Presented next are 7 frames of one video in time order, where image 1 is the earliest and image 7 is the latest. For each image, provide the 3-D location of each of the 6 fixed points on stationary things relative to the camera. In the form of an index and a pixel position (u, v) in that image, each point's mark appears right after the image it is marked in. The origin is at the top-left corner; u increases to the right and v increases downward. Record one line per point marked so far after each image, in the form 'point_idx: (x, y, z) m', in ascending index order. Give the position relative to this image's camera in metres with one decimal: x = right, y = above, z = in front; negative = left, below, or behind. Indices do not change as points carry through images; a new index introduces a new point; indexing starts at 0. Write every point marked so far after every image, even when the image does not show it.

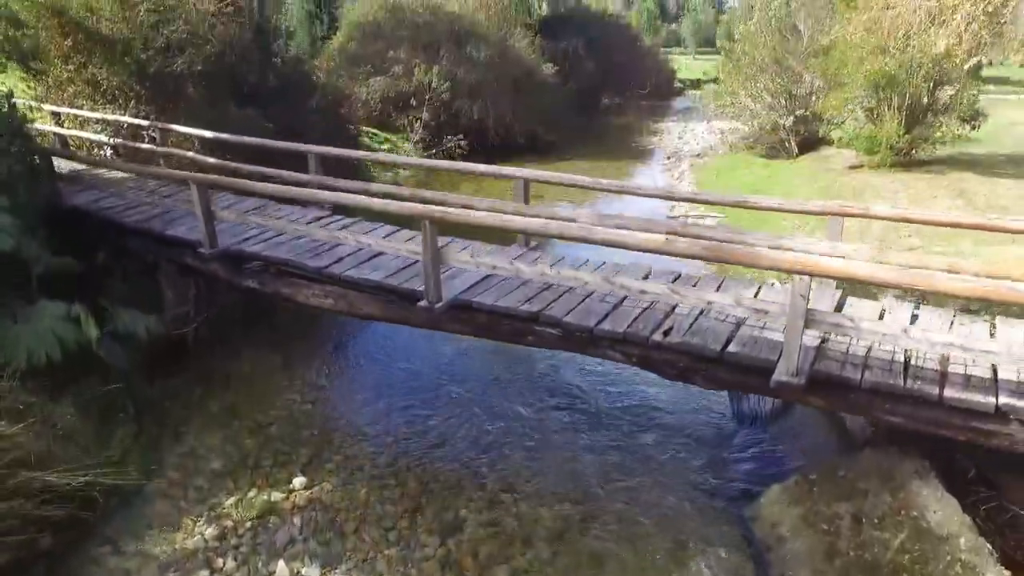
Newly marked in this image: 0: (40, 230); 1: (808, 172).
0: (-6.9, +0.9, +7.1) m
1: (+8.5, +3.3, +13.7) m
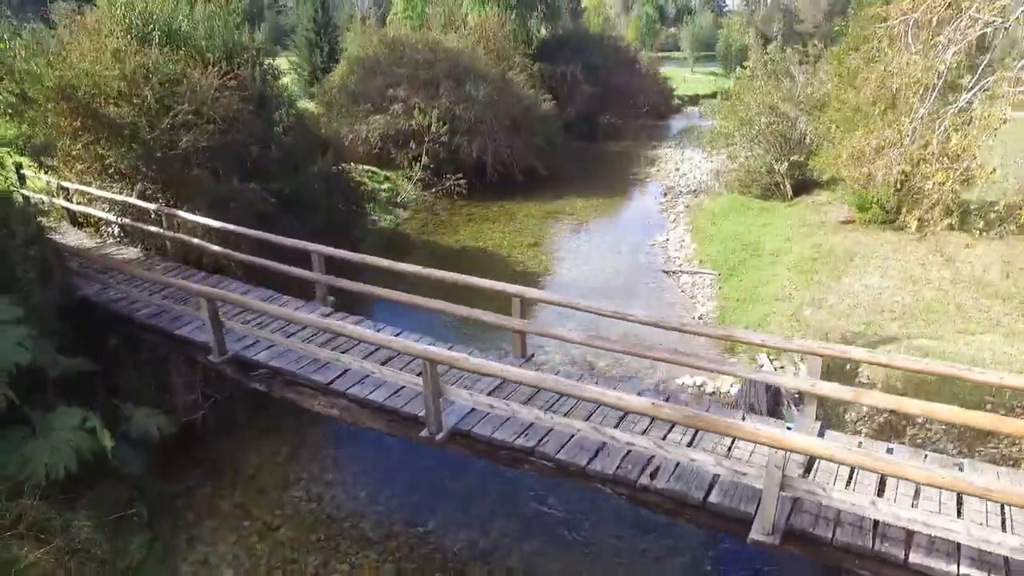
0: (-7.0, -0.6, +7.3) m
1: (+8.4, +1.9, +13.9) m
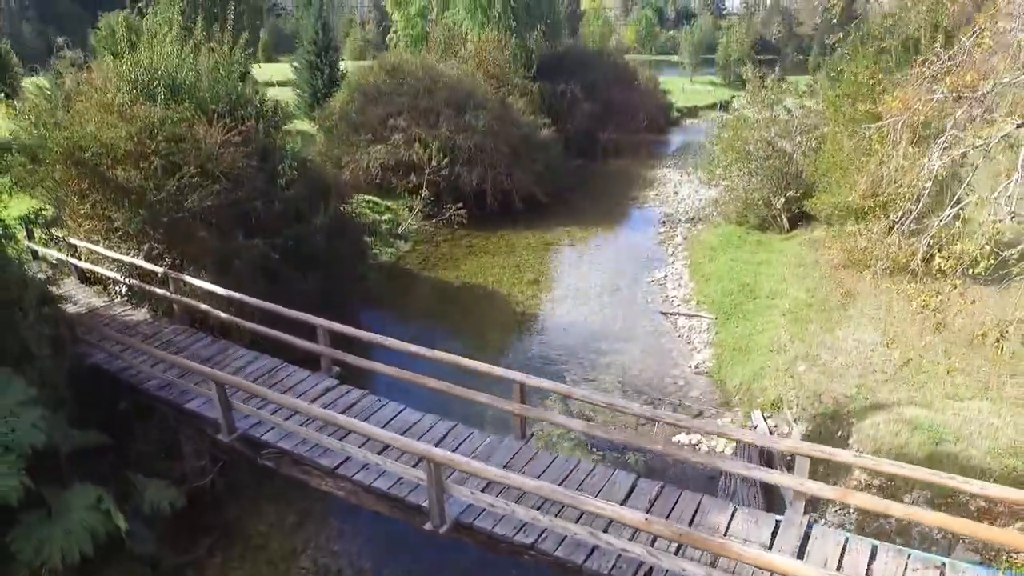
0: (-7.0, -1.7, +7.5) m
1: (+8.4, +0.8, +14.1) m
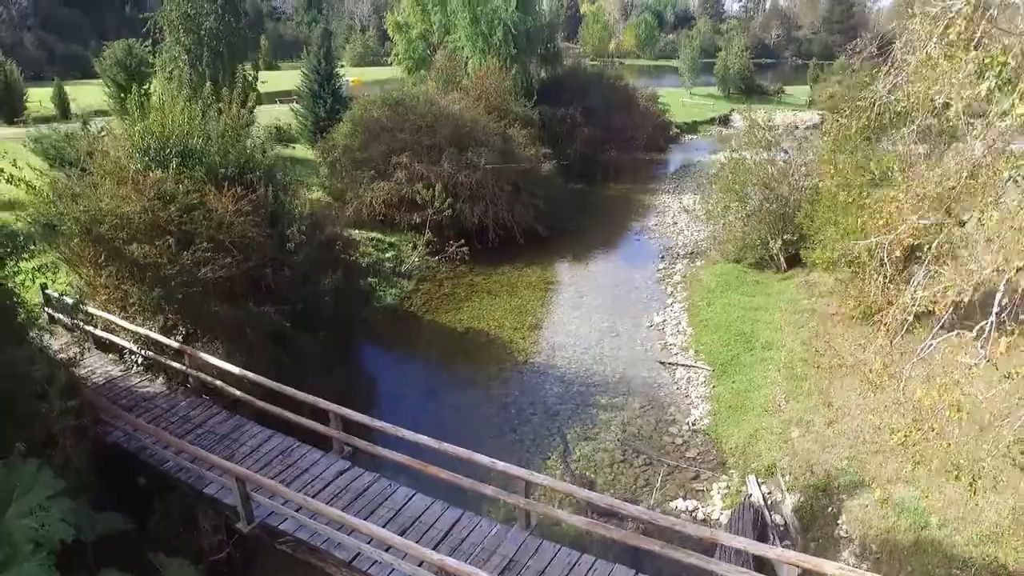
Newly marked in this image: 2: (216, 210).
0: (-6.9, -3.2, +7.9) m
1: (+8.5, -0.6, +14.5) m
2: (-6.3, +1.7, +10.3) m
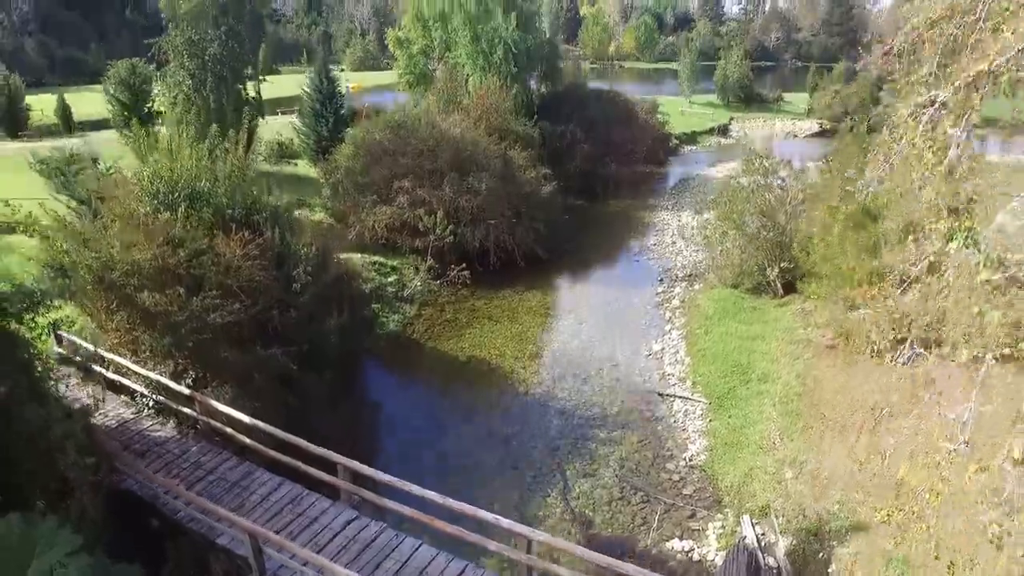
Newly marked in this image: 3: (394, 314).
0: (-6.9, -4.1, +8.1) m
1: (+8.5, -1.6, +14.7) m
2: (-6.3, +0.7, +10.6) m
3: (-4.3, -0.9, +17.3) m
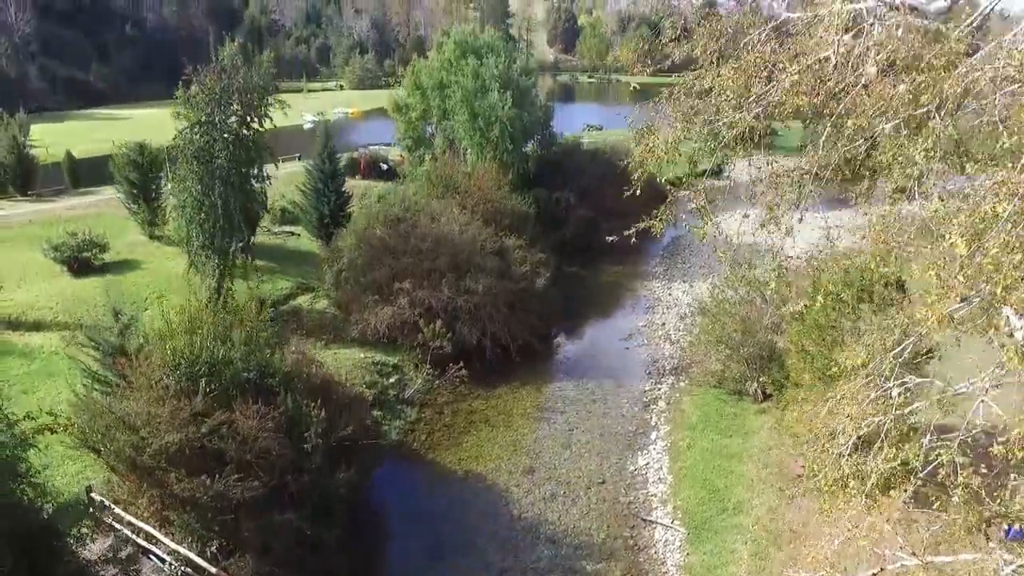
0: (-7.1, -8.4, +9.3) m
1: (+8.3, -5.7, +15.8) m
2: (-6.5, -3.5, +11.6) m
3: (-4.5, -5.0, +18.4) m
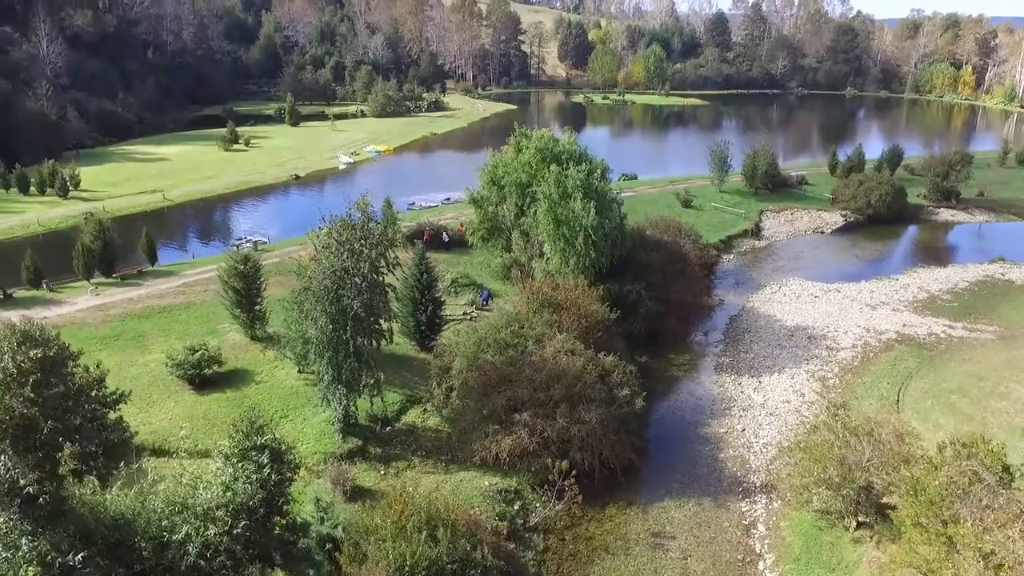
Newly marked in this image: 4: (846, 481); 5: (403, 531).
0: (-1.8, -14.6, +11.3) m
1: (+13.4, -11.8, +18.0) m
2: (-1.3, -9.7, +13.5) m
3: (+0.6, -11.1, +20.4) m
4: (+13.7, -7.7, +20.1) m
5: (-3.4, -7.2, +14.8) m
